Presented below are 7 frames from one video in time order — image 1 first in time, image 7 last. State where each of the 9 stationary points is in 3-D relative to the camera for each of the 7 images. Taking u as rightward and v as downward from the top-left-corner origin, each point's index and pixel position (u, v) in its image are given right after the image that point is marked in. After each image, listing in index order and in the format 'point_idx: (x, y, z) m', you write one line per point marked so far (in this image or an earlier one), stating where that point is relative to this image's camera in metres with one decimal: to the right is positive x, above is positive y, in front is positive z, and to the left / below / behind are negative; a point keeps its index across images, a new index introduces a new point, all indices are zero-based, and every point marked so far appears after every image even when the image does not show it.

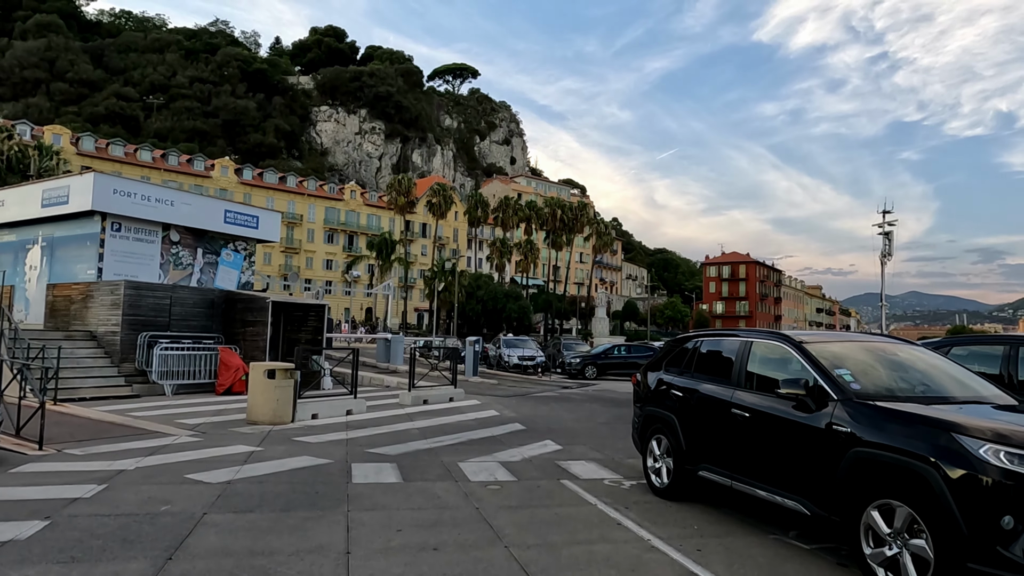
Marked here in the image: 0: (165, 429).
0: (-5.5, -2.2, +10.0) m
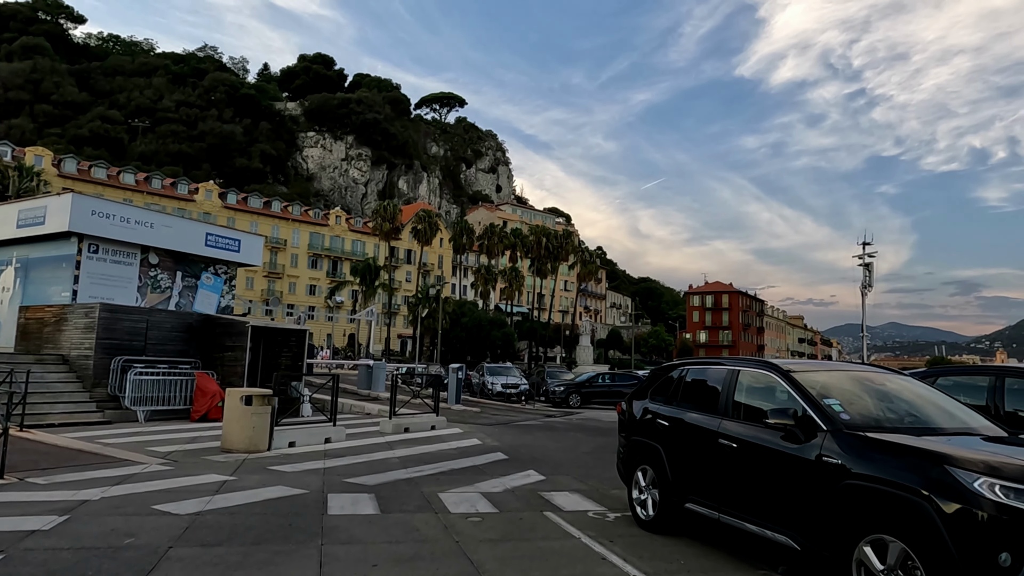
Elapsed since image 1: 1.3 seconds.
0: (-5.8, -2.6, +9.7) m
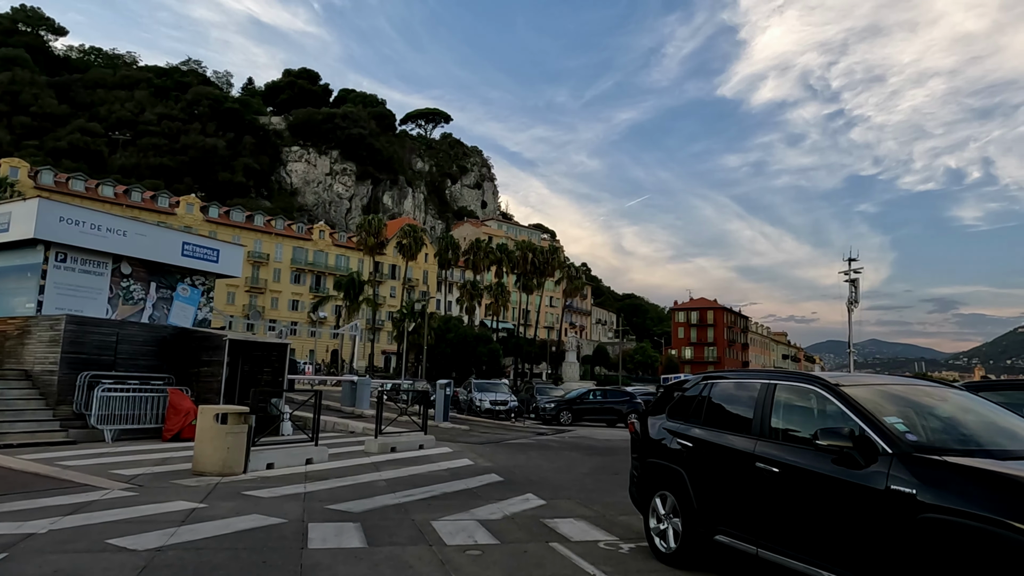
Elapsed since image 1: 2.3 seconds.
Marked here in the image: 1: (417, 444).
0: (-5.8, -2.7, +8.8) m
1: (-2.1, -3.5, +13.9) m
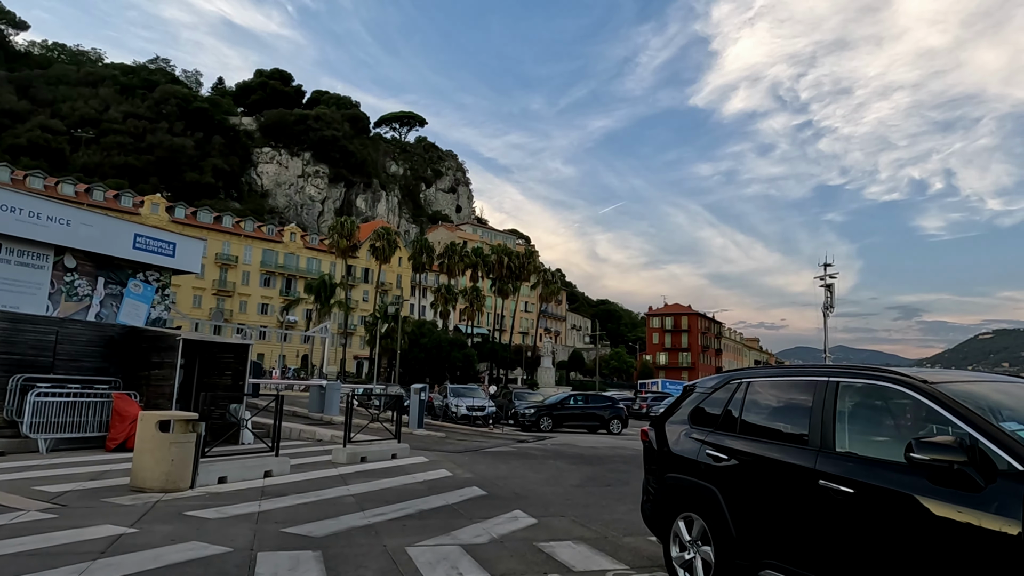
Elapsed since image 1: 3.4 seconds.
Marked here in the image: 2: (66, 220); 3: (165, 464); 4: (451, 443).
0: (-6.0, -2.5, +7.6) m
1: (-2.5, -3.4, +12.8) m
2: (-10.4, +1.6, +14.7) m
3: (-4.6, -2.4, +8.4) m
4: (-1.6, -4.1, +16.8) m
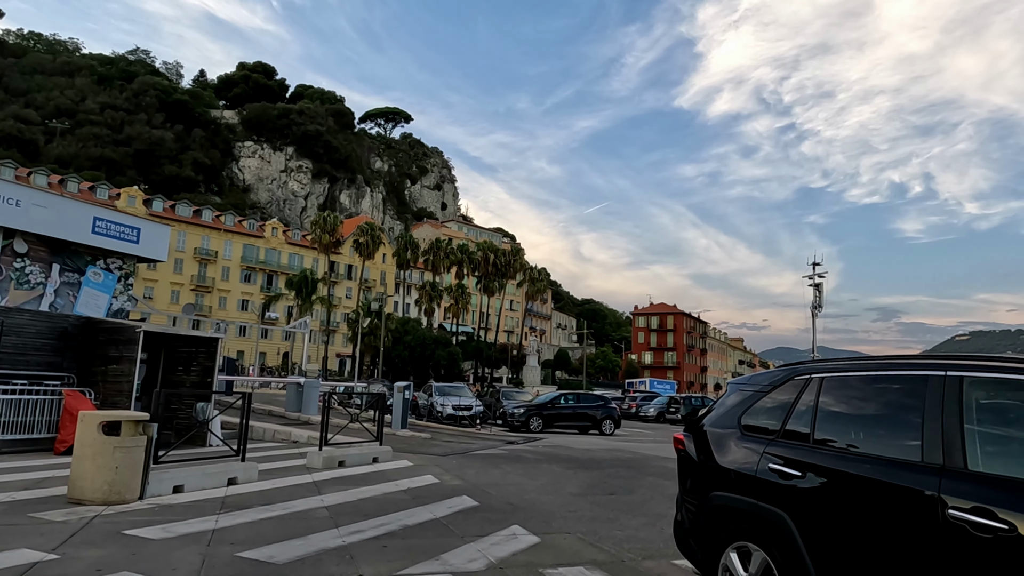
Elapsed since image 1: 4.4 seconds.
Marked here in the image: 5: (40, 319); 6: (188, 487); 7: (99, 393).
0: (-6.0, -2.3, +6.4) m
1: (-2.6, -3.1, +11.7) m
2: (-10.6, +1.9, +13.4) m
3: (-4.7, -2.1, +7.3) m
4: (-1.9, -3.9, +15.8) m
5: (-9.4, -0.6, +12.6) m
6: (-4.3, -2.6, +8.3) m
7: (-8.4, -2.1, +12.8) m
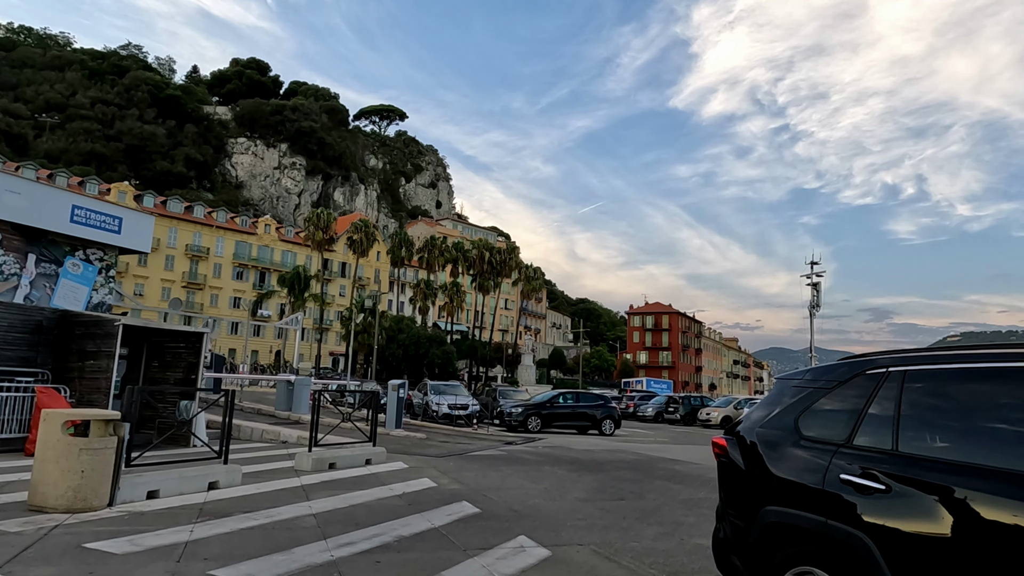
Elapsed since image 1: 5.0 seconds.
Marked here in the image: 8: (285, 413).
0: (-6.0, -2.2, +5.7) m
1: (-2.6, -3.0, +11.0) m
2: (-10.6, +2.1, +12.7) m
3: (-4.6, -2.0, +6.6) m
4: (-1.9, -3.8, +15.1) m
5: (-9.4, -0.4, +11.9) m
6: (-4.2, -2.5, +7.6) m
7: (-8.4, -1.9, +12.1) m
8: (-6.7, -3.7, +18.7) m
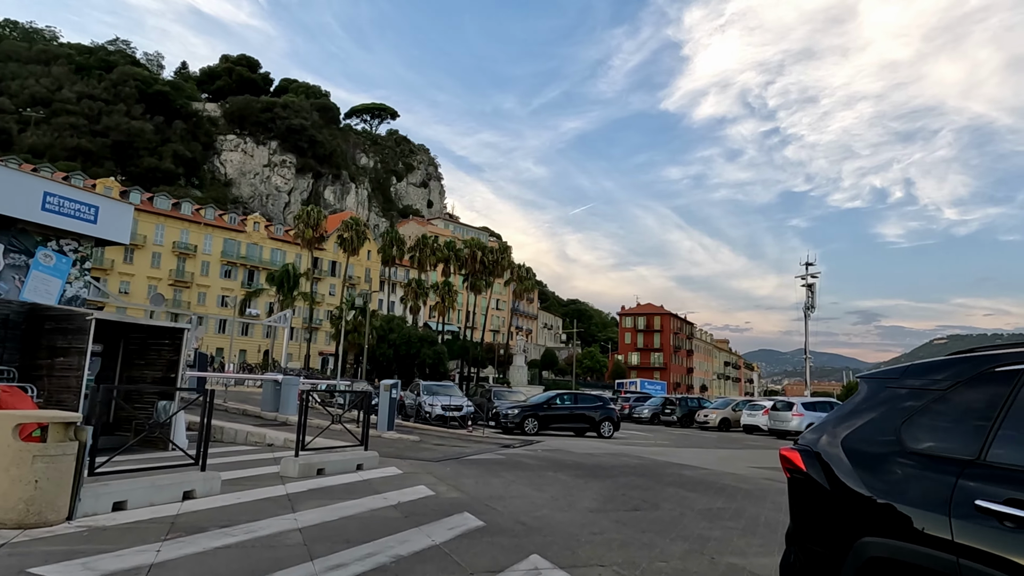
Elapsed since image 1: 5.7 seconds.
0: (-5.8, -2.0, +4.9) m
1: (-2.6, -2.9, +10.3) m
2: (-10.5, +2.2, +11.8) m
3: (-4.5, -1.8, +5.9) m
4: (-1.9, -3.7, +14.4) m
5: (-9.4, -0.3, +11.0) m
6: (-4.1, -2.3, +6.9) m
7: (-8.3, -1.8, +11.3) m
8: (-6.8, -3.6, +17.9) m
